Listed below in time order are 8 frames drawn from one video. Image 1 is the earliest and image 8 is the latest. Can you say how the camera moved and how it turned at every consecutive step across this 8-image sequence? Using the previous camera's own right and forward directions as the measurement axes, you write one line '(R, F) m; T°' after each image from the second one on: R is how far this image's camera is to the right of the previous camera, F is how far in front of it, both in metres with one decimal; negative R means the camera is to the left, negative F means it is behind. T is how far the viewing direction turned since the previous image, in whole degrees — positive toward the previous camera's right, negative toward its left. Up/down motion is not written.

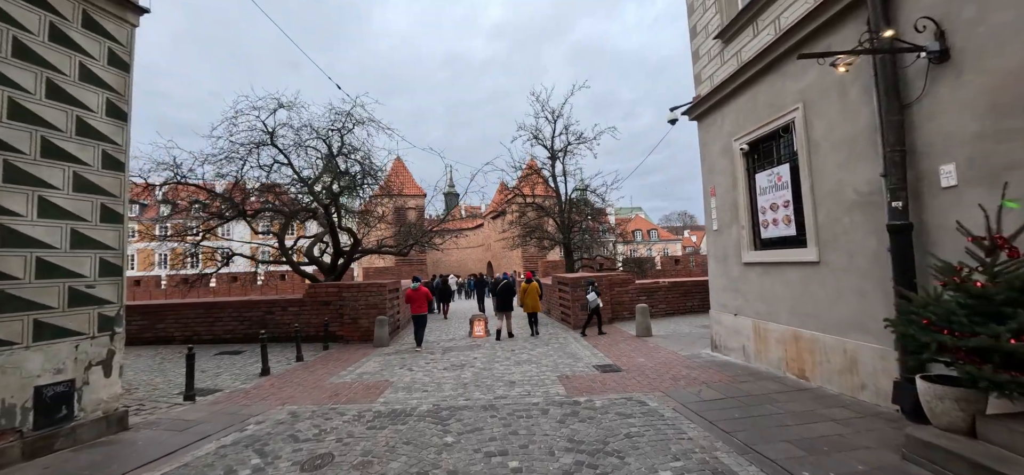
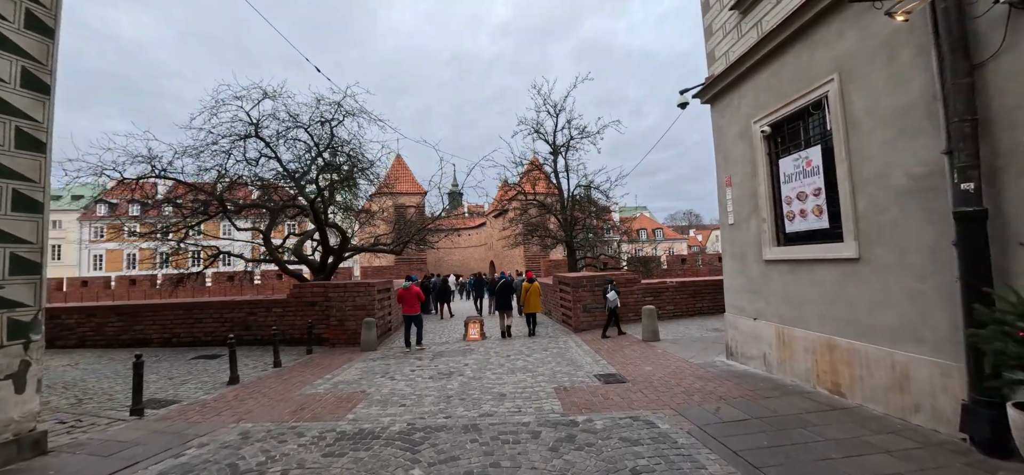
(+0.2, +0.7) m; -1°
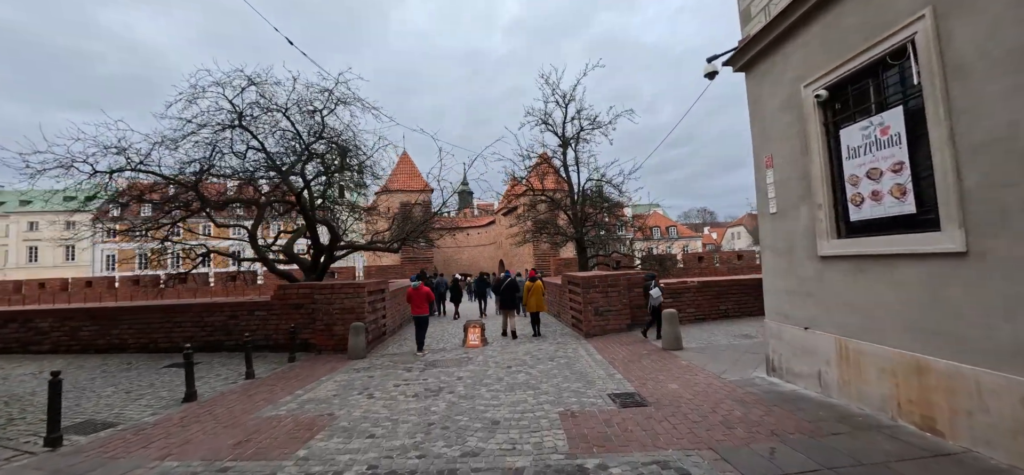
(+0.2, +1.0) m; -2°
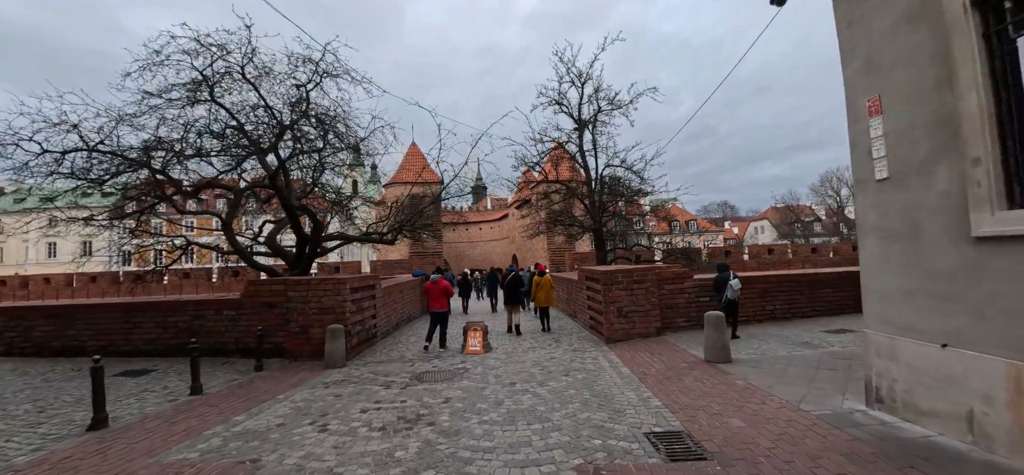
(+0.2, +1.5) m; -2°
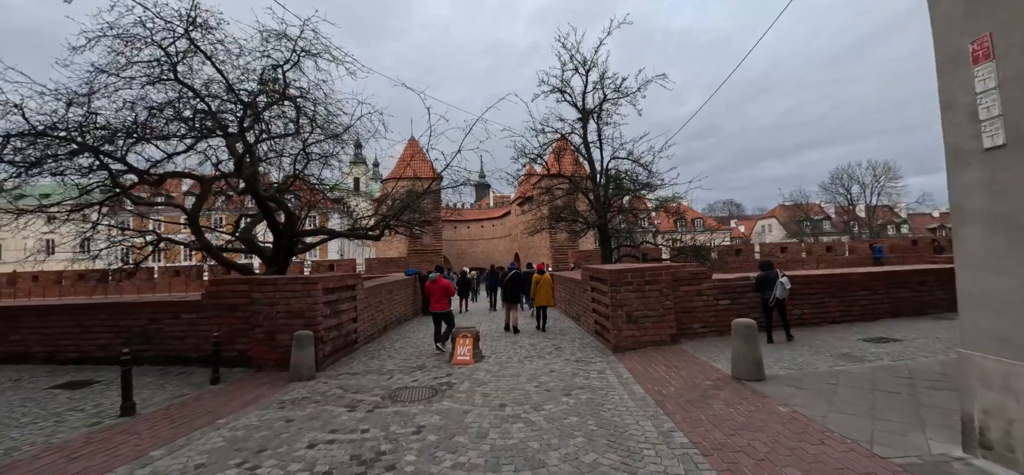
(+0.2, +1.0) m; -1°
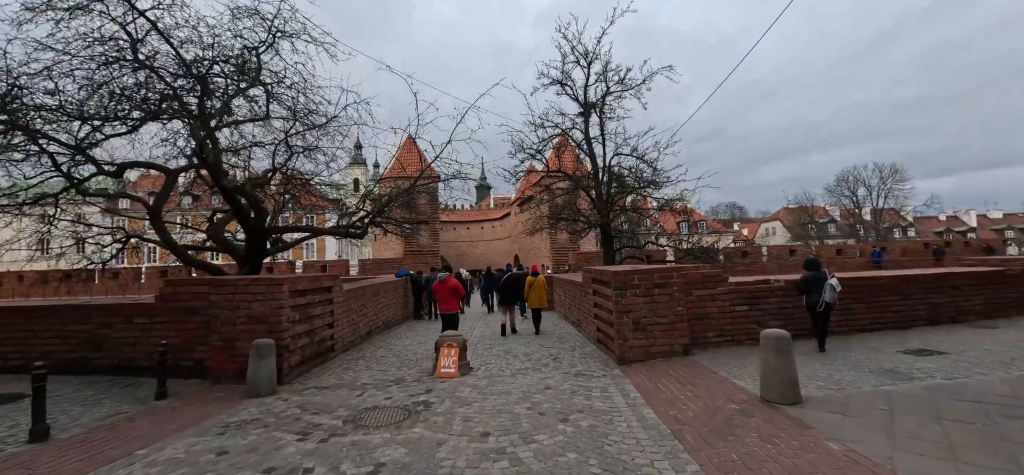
(+0.1, +0.8) m; 0°
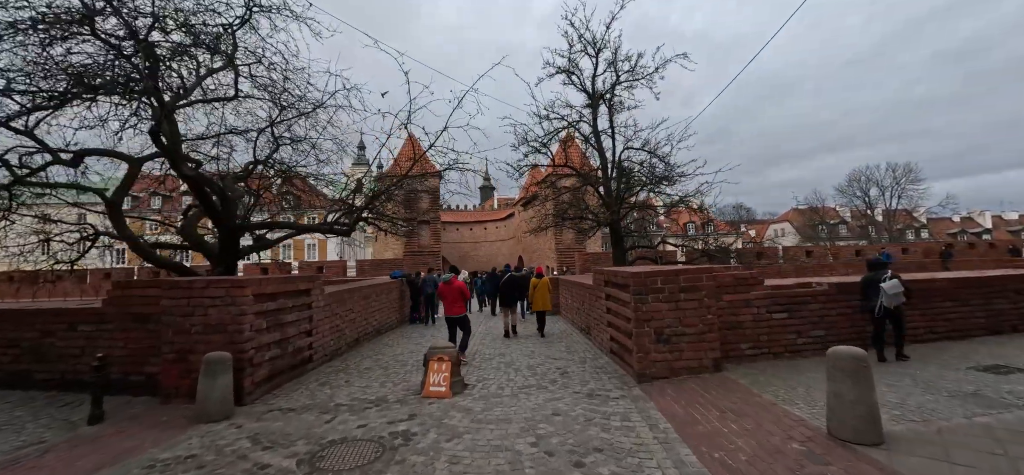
(0.0, +0.9) m; -1°
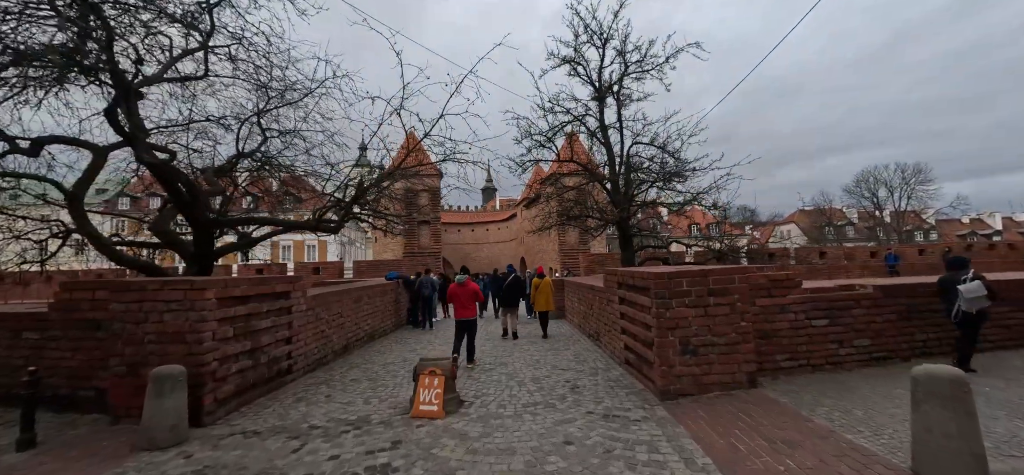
(0.0, +0.7) m; 0°
